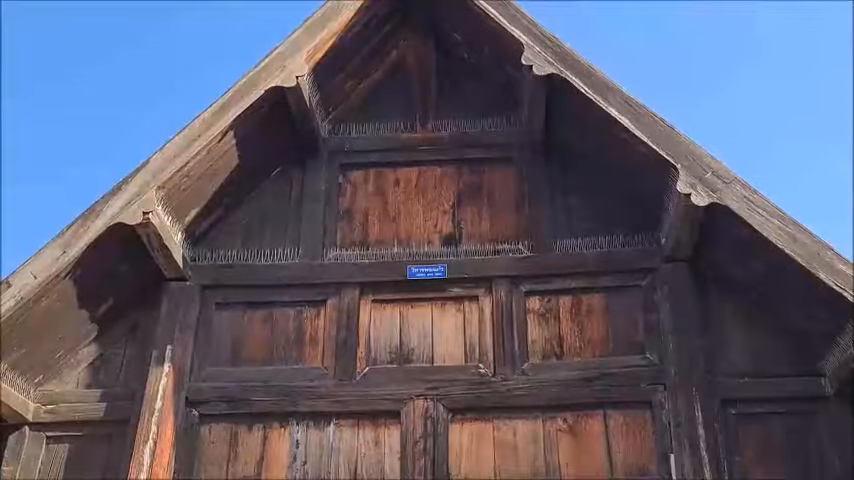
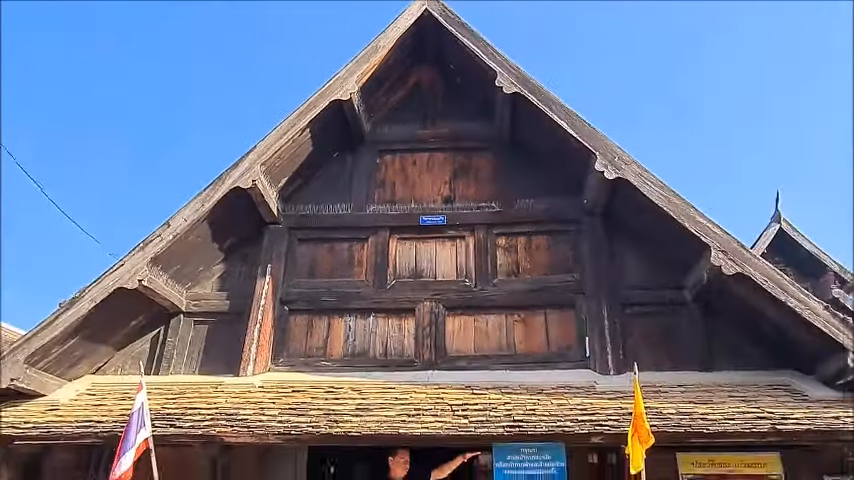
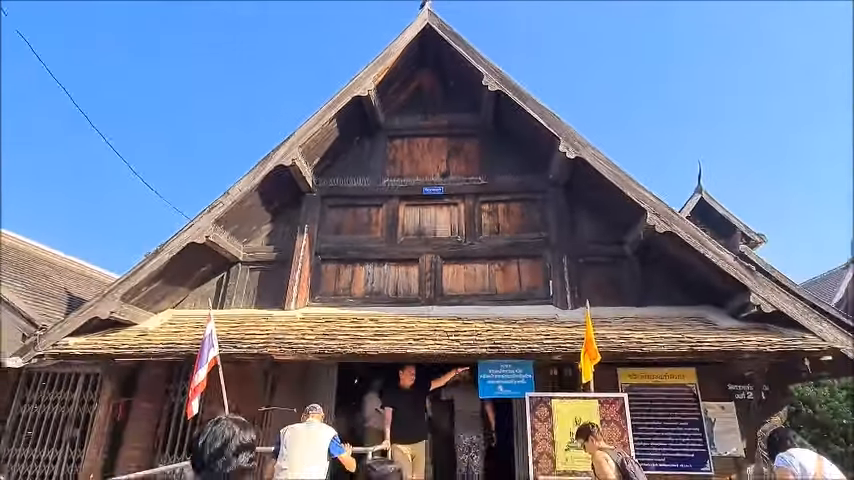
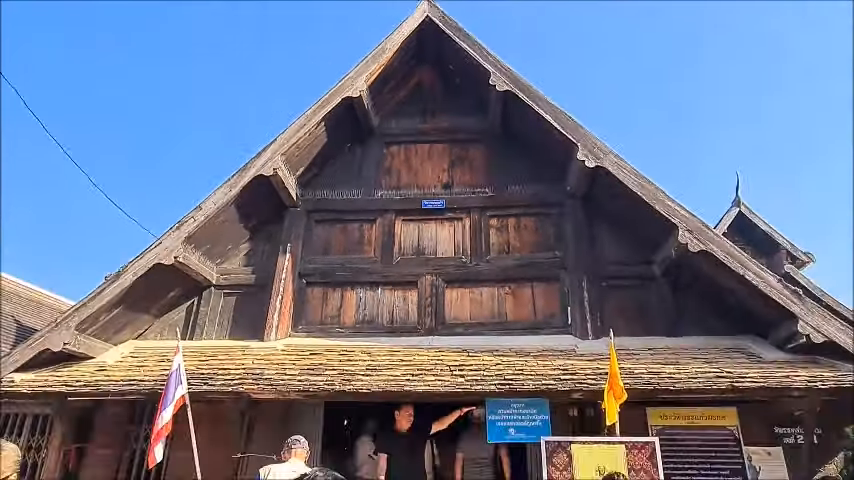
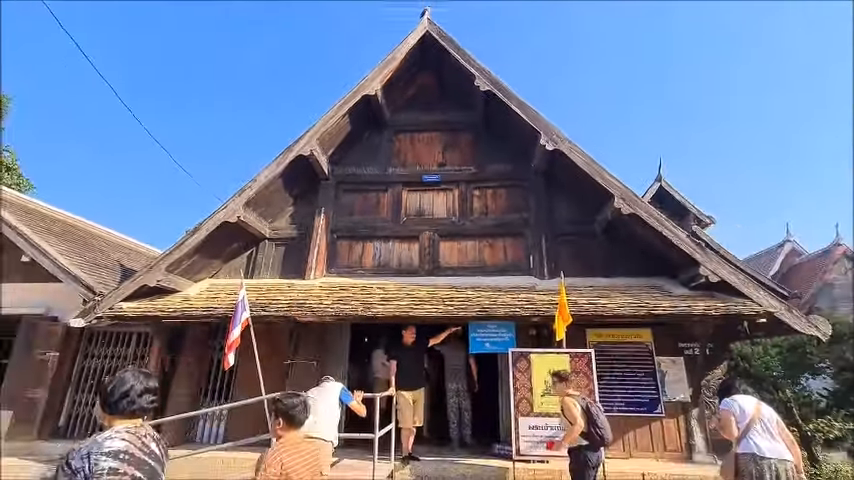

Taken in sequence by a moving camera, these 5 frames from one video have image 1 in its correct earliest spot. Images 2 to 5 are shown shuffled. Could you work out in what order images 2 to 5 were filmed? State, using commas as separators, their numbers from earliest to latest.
2, 4, 3, 5
